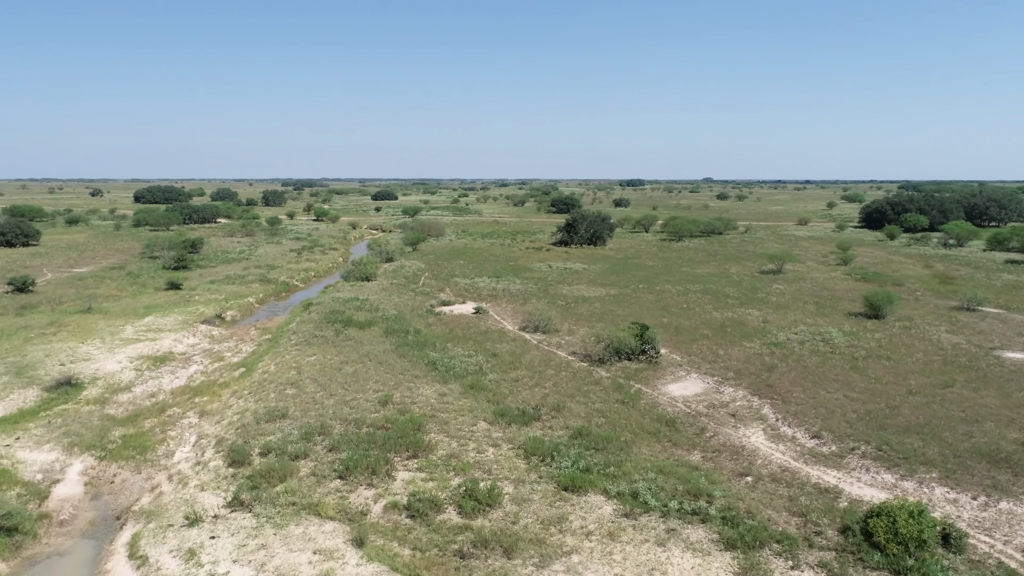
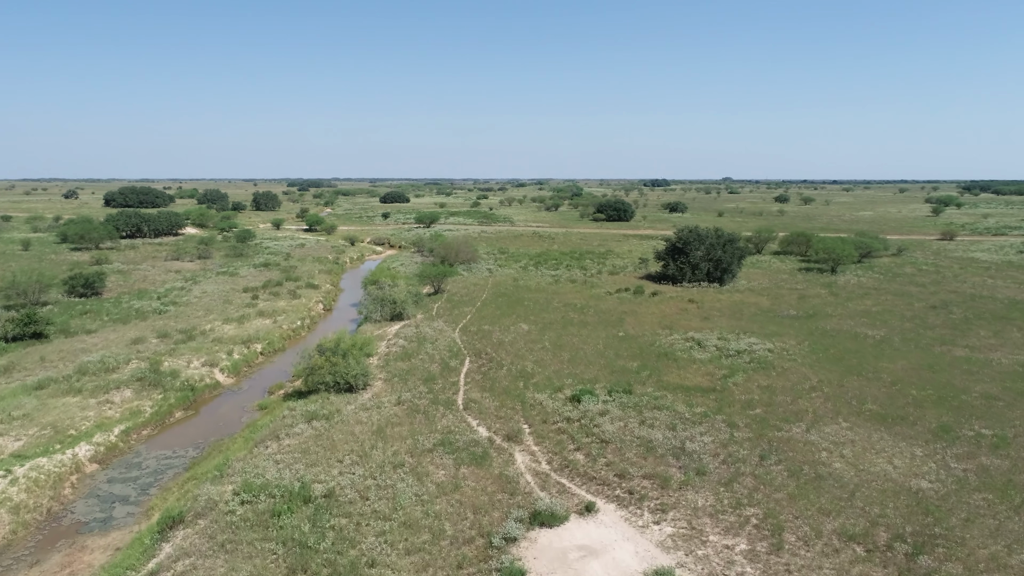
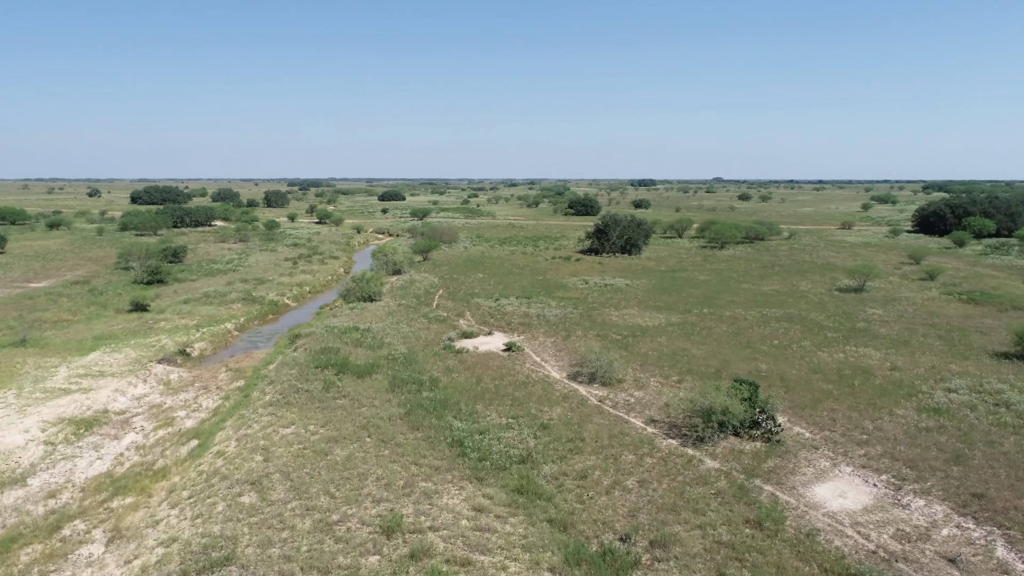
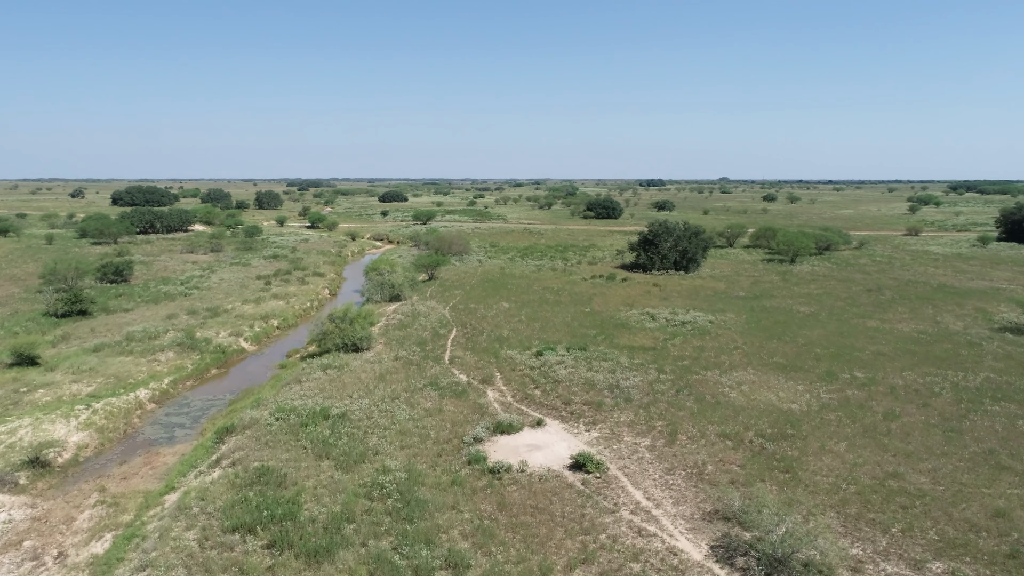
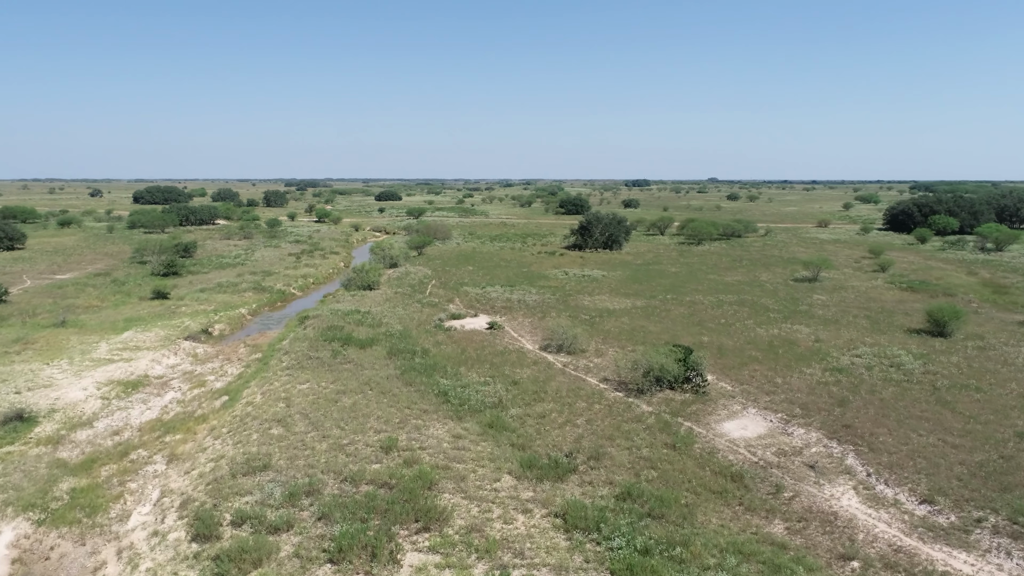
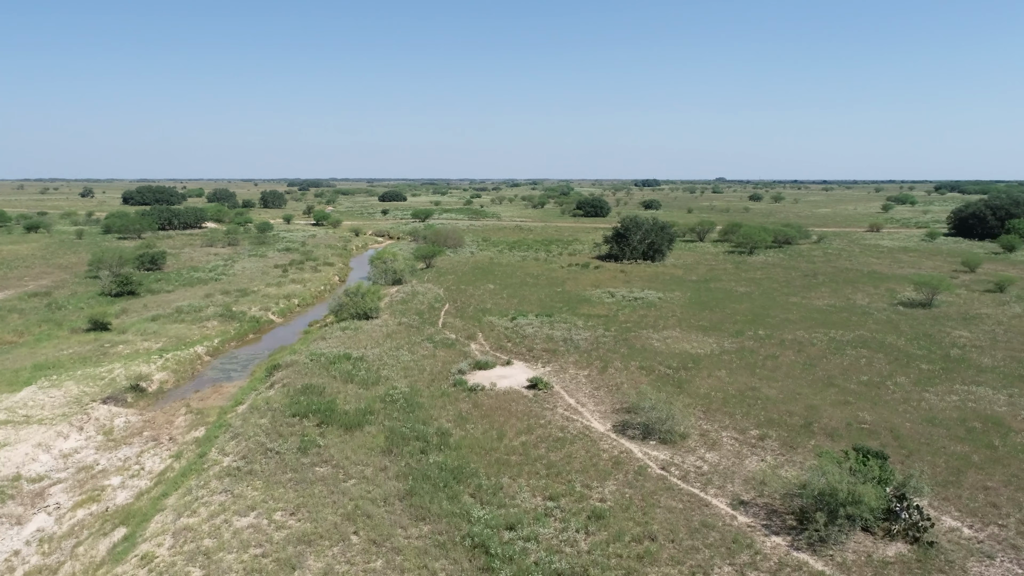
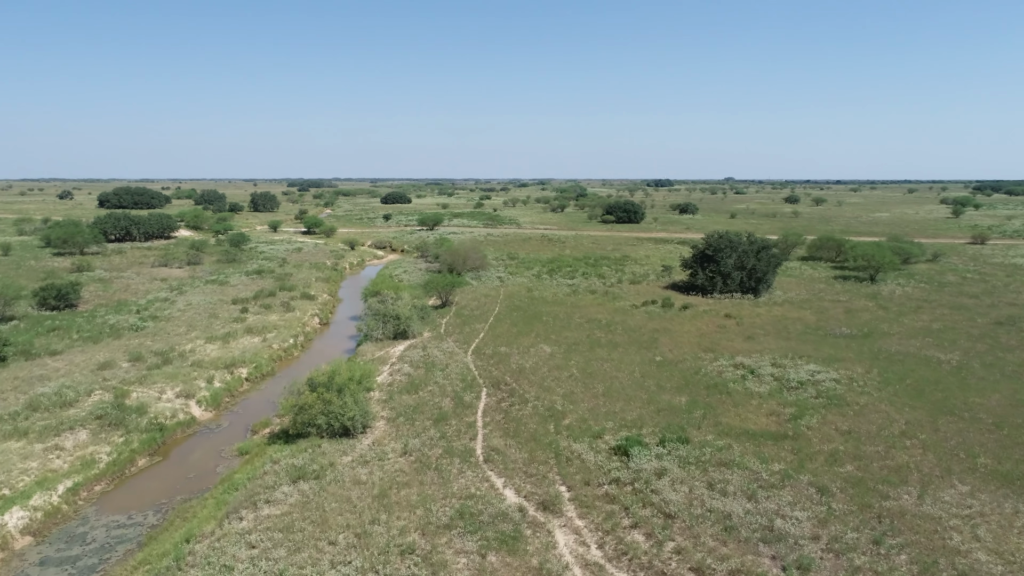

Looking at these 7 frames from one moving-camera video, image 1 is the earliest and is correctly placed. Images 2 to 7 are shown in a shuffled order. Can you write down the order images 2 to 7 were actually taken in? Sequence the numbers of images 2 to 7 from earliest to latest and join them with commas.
5, 3, 6, 4, 2, 7
